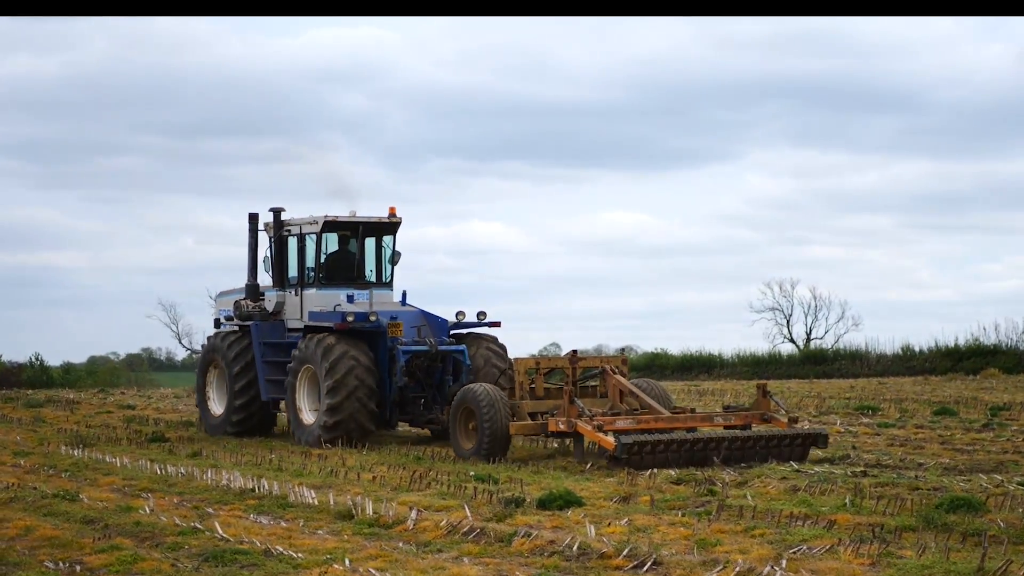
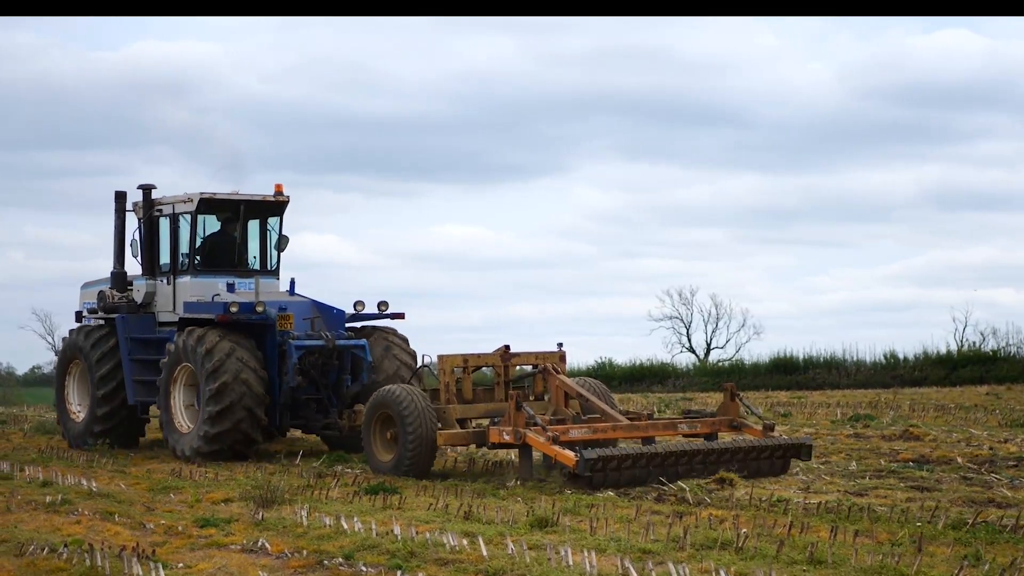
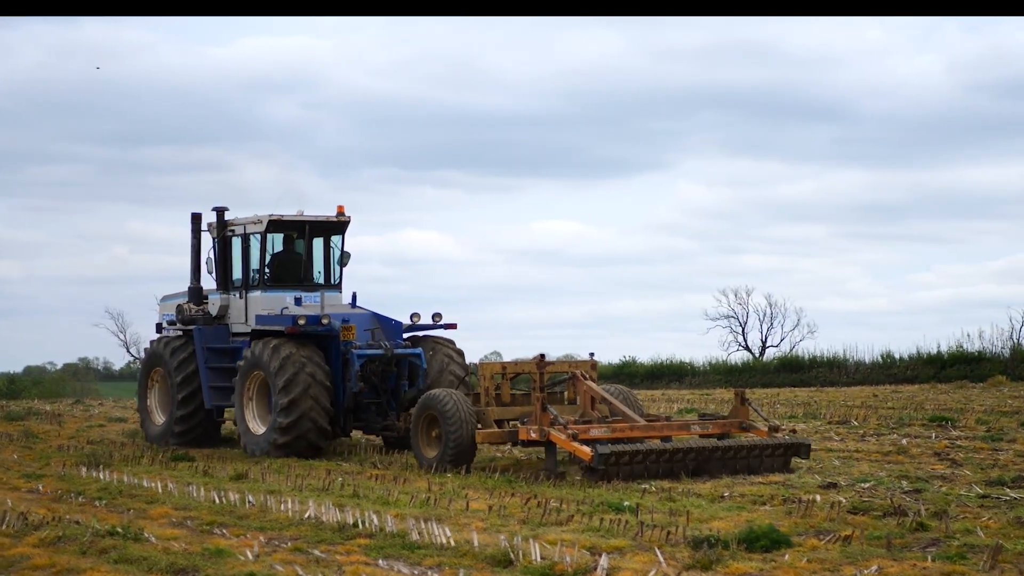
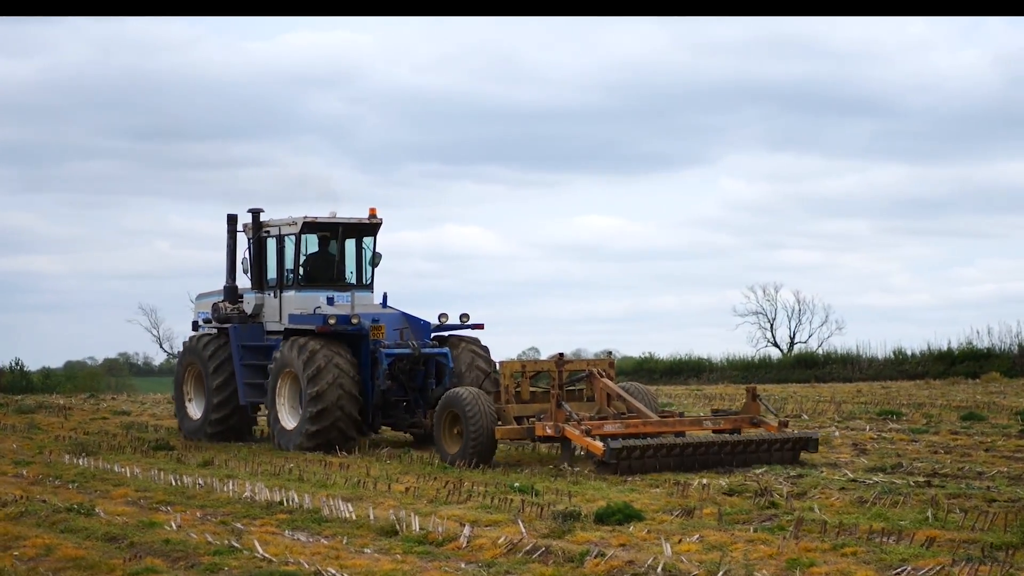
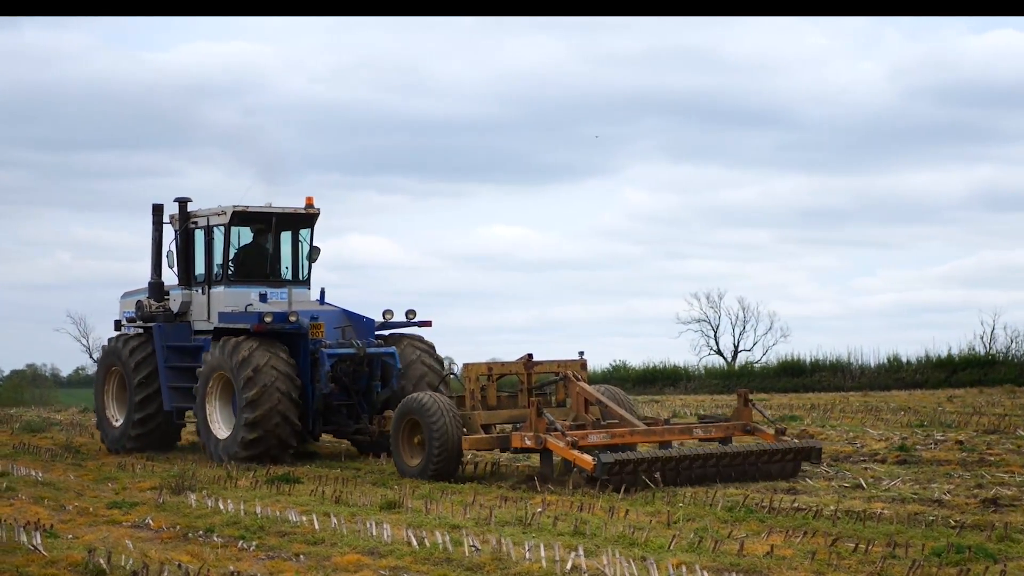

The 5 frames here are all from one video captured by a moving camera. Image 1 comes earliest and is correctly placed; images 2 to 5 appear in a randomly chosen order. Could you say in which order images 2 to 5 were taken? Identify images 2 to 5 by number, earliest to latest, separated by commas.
4, 3, 5, 2
